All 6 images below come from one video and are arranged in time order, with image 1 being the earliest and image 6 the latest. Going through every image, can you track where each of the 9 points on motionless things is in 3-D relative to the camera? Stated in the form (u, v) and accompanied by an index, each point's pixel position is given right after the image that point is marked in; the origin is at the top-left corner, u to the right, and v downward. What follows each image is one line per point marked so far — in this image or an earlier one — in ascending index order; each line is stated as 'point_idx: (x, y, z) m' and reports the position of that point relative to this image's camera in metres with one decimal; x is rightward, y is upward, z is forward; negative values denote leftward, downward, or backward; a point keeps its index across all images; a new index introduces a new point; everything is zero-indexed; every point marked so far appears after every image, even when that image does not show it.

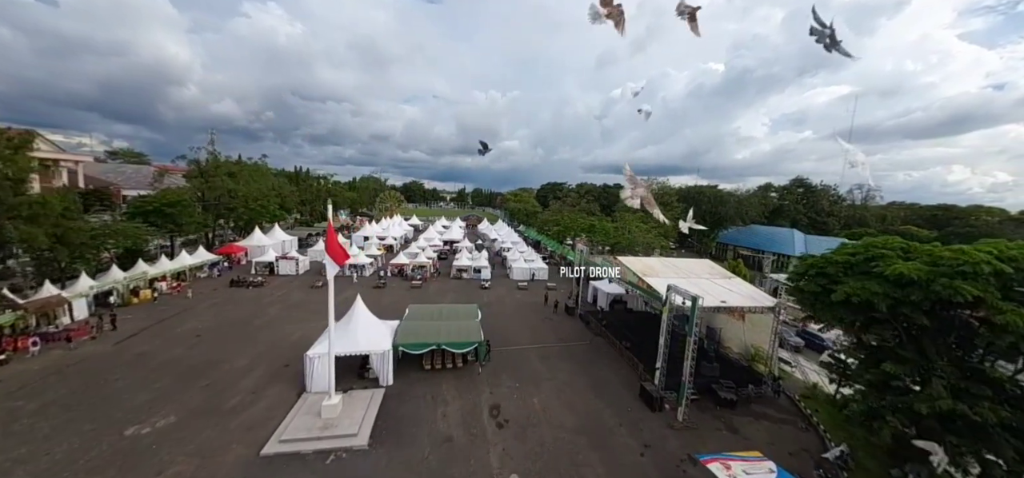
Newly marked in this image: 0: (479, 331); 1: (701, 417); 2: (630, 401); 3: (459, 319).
0: (-1.8, -4.9, +18.1) m
1: (+9.3, -8.7, +16.6) m
2: (+5.8, -8.0, +16.8) m
3: (-3.1, -4.6, +19.4) m
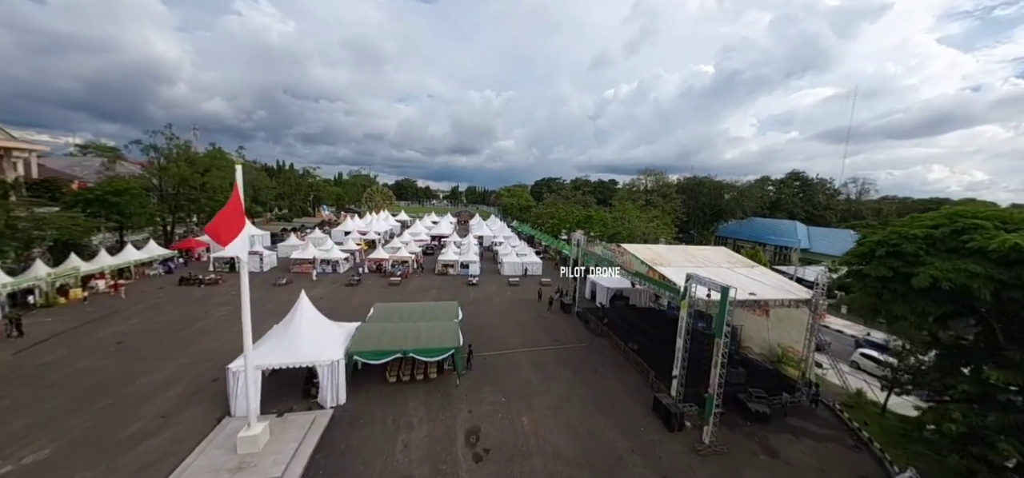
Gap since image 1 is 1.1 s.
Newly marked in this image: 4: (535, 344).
0: (-2.4, -4.1, +14.8) m
1: (+8.6, -7.8, +13.4) m
2: (+5.2, -7.1, +13.5) m
3: (-3.7, -3.9, +16.1) m
4: (+1.2, -5.8, +18.4) m
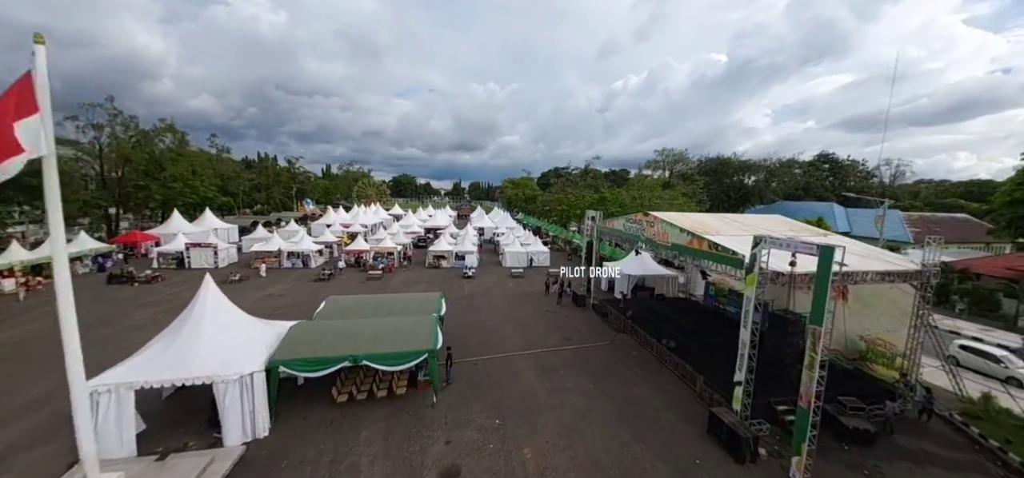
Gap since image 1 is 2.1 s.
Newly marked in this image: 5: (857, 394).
0: (-2.6, -2.9, +10.8) m
1: (+8.6, -6.3, +9.2) m
2: (+5.1, -5.7, +9.4) m
3: (-3.9, -2.7, +12.1) m
4: (+1.2, -4.5, +14.3) m
5: (+11.9, -5.3, +11.7) m
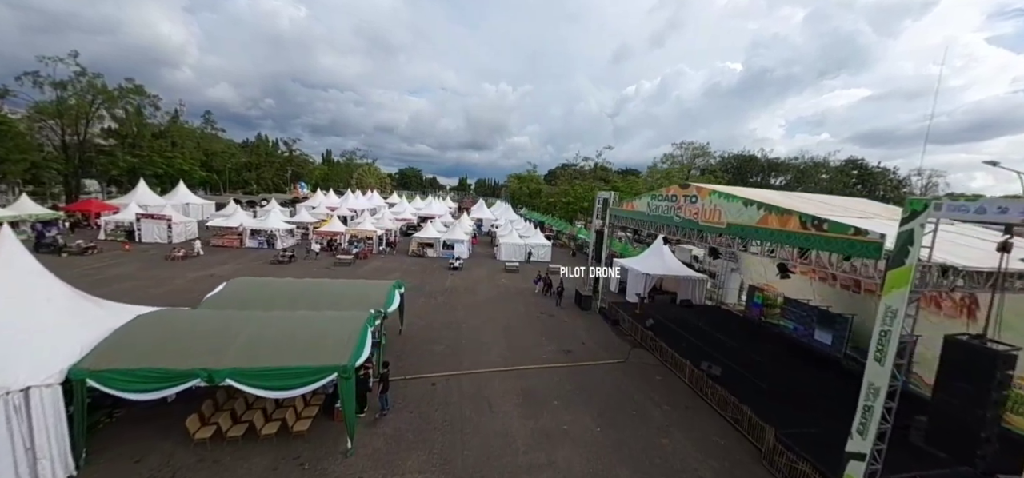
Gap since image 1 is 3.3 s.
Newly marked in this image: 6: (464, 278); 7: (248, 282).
0: (-3.2, -2.0, +7.0) m
1: (+7.7, -5.8, +5.2) m
2: (+4.3, -5.1, +5.5) m
3: (-4.5, -1.7, +8.4) m
4: (+0.5, -3.7, +10.4) m
5: (+11.1, -5.1, +7.7) m
6: (-2.8, -2.2, +19.5) m
7: (-7.3, -1.2, +9.8) m
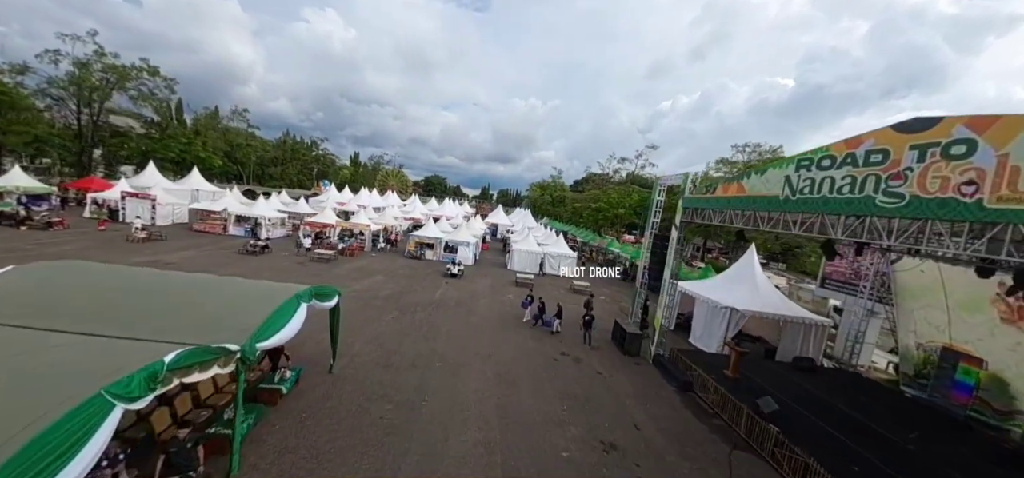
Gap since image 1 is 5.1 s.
0: (-3.5, -1.5, +2.6) m
1: (+7.0, -5.9, -0.3) m
2: (+3.6, -5.0, +0.3) m
3: (-4.6, -1.2, +4.1) m
4: (+0.4, -3.6, +5.6) m
5: (+10.6, -5.5, +1.9) m
6: (-2.0, -2.3, +15.0) m
7: (-7.2, -0.5, +5.8) m
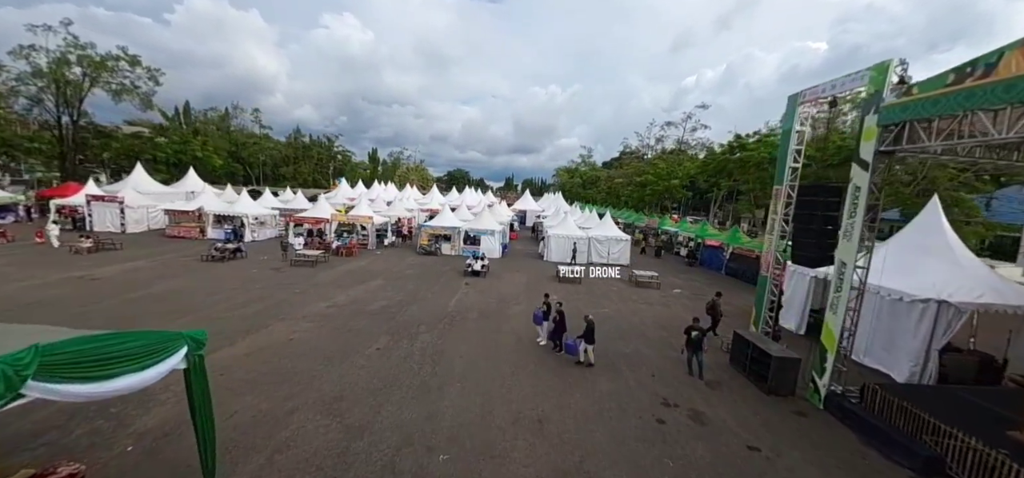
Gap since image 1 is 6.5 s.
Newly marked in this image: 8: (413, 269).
0: (-2.9, -1.3, -1.4) m
1: (+7.6, -5.2, -4.9) m
2: (+4.3, -4.4, -4.1) m
3: (-3.9, -1.0, +0.2) m
4: (+1.3, -3.1, +1.4) m
5: (+11.3, -4.5, -2.9) m
6: (-0.6, -1.7, +10.9) m
7: (-6.5, -0.5, +2.0) m
8: (-3.5, -1.3, +12.9) m
